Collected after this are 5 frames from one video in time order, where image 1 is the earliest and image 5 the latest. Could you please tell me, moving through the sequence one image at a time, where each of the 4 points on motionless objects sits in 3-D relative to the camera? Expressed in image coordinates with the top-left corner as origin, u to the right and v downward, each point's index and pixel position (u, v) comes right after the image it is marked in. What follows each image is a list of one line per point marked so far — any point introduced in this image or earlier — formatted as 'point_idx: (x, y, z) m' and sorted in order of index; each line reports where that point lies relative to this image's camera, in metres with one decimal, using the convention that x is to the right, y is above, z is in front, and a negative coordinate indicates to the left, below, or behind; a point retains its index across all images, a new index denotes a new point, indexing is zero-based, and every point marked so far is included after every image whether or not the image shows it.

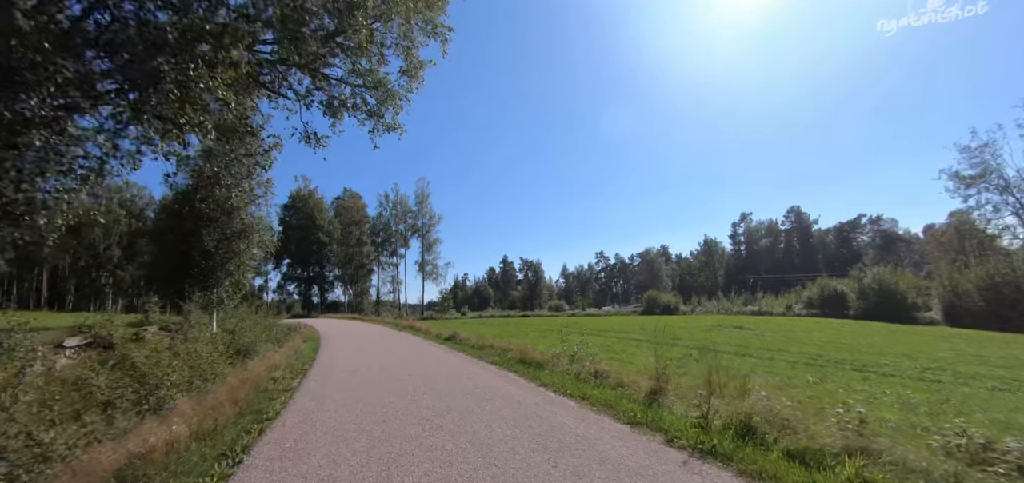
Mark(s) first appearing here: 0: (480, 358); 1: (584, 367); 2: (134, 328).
0: (-1.1, -4.2, +16.6) m
1: (+1.9, -3.4, +12.5) m
2: (-15.2, -3.5, +18.5) m
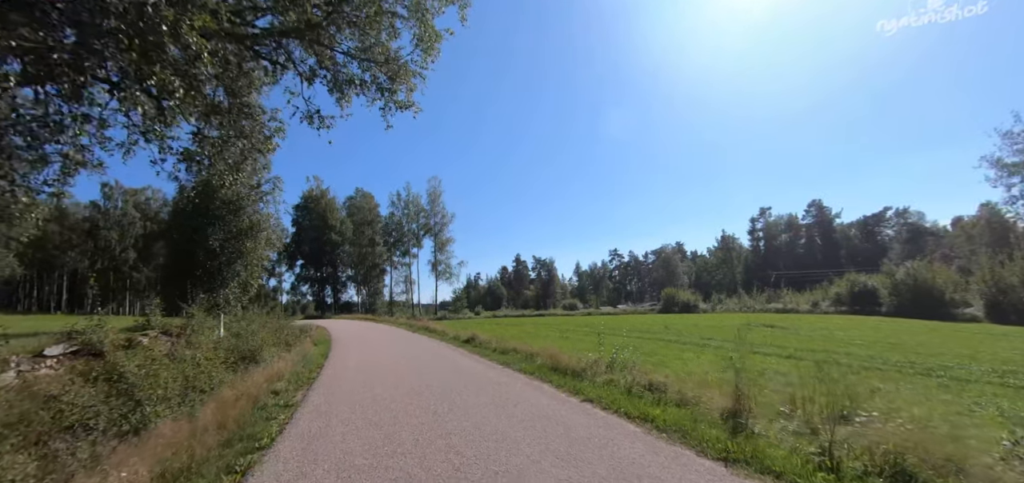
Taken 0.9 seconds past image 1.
0: (-0.2, -4.0, +14.9) m
1: (+2.8, -3.1, +10.8) m
2: (-14.2, -3.4, +17.2) m
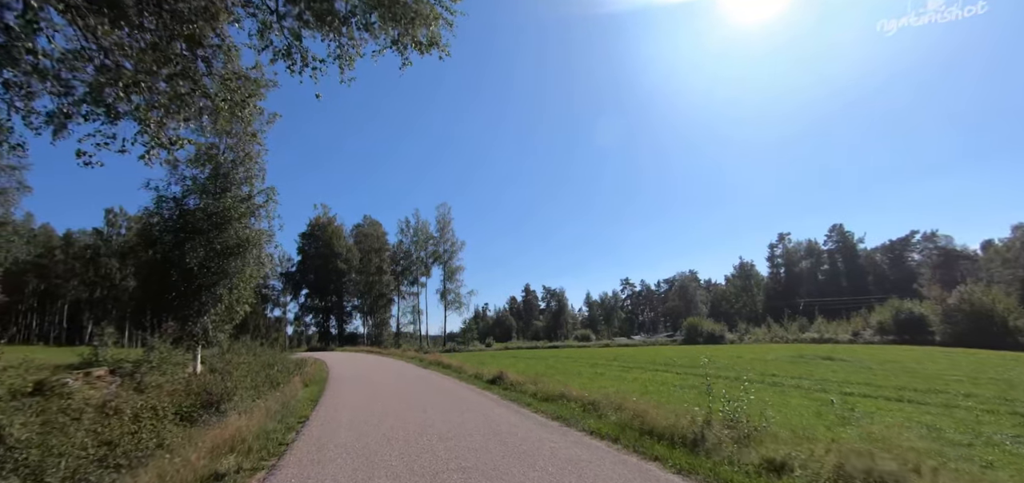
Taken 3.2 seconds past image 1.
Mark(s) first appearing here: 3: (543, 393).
0: (+1.2, -4.0, +10.5) m
1: (+4.1, -2.9, +6.4) m
2: (-12.8, -3.7, +13.0) m
3: (+1.0, -4.9, +14.9) m
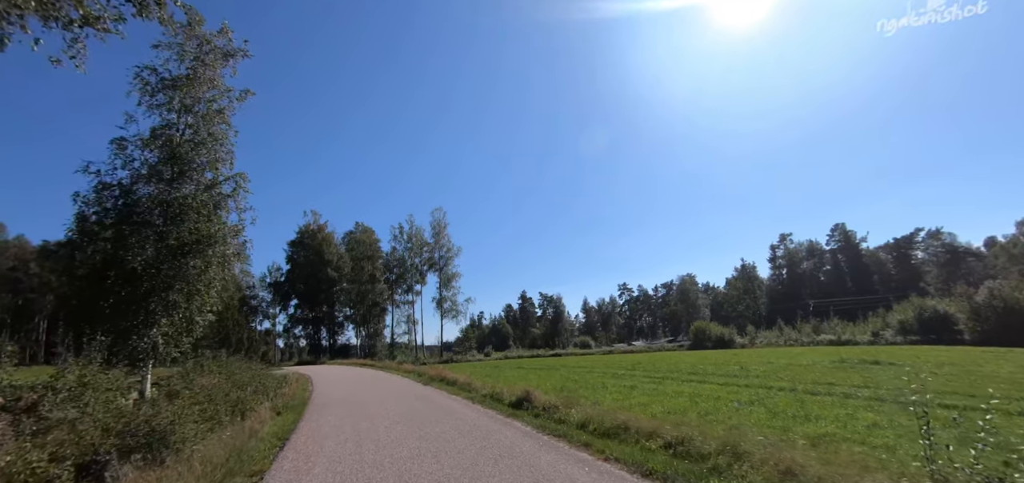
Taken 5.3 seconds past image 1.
0: (+2.1, -3.4, +6.6) m
1: (+5.1, -2.1, +2.5) m
2: (-11.9, -3.3, +8.9) m
3: (+2.0, -4.3, +11.0) m
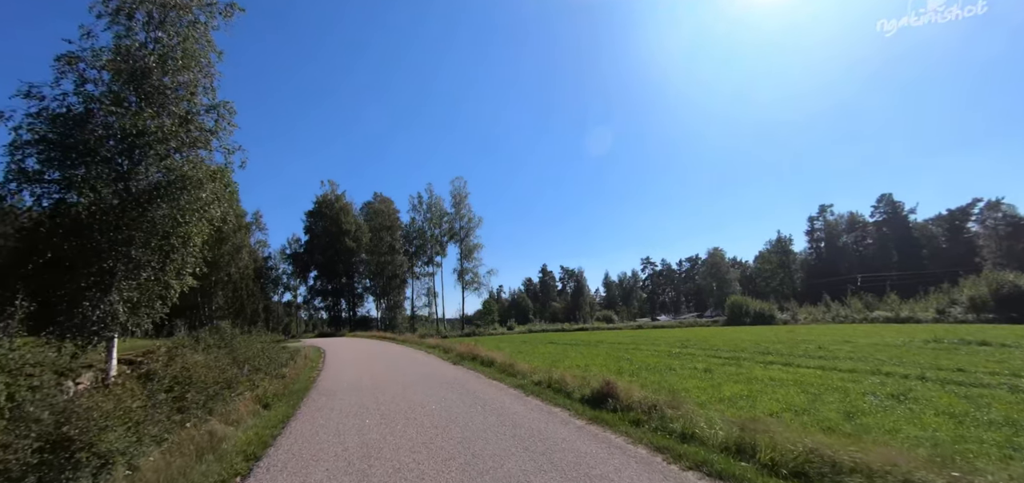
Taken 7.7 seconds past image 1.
0: (+3.5, -2.2, +2.1) m
1: (+6.3, -1.2, -2.2) m
2: (-10.4, -2.0, +4.9) m
3: (+3.5, -2.9, +6.5) m
